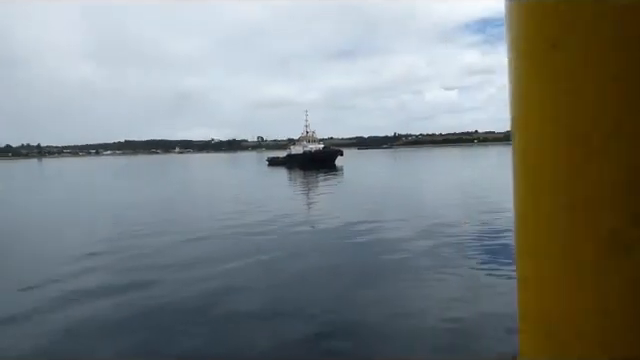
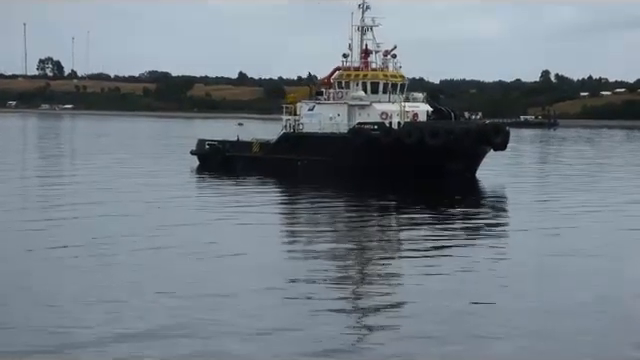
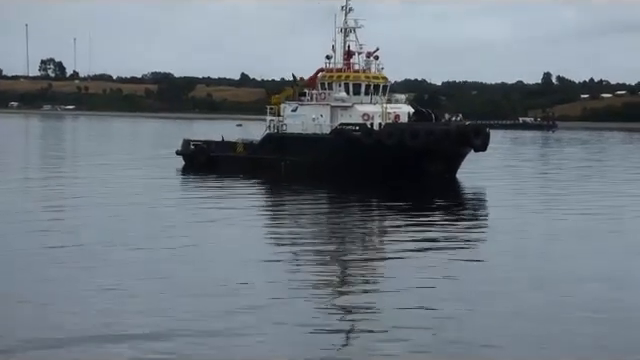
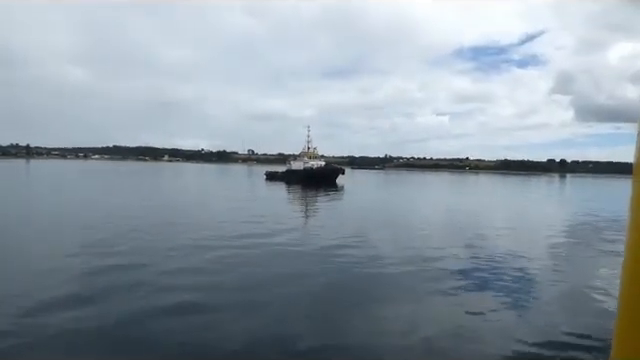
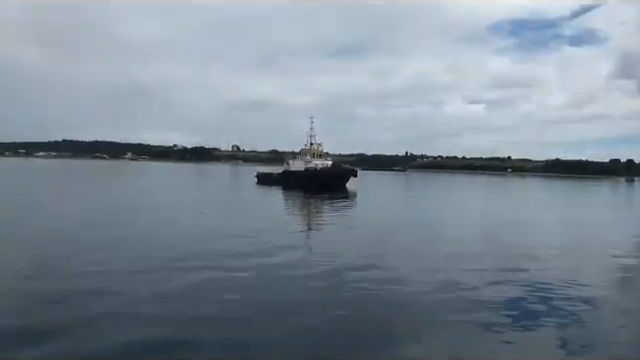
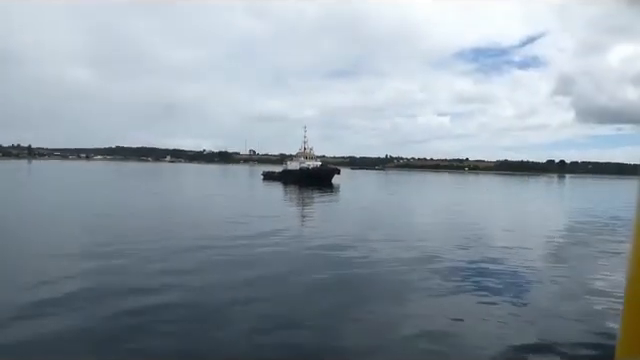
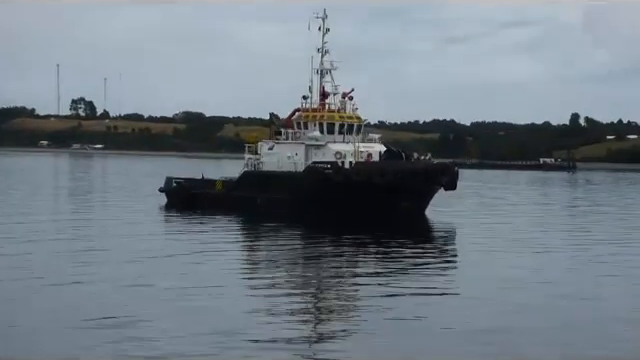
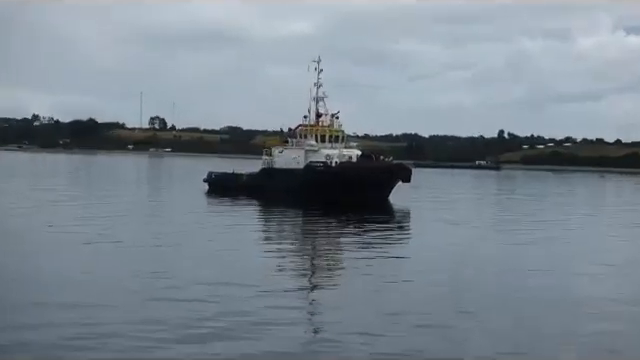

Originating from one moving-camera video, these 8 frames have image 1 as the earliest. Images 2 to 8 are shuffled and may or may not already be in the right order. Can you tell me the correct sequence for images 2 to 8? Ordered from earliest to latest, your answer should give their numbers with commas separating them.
6, 4, 5, 8, 7, 3, 2
